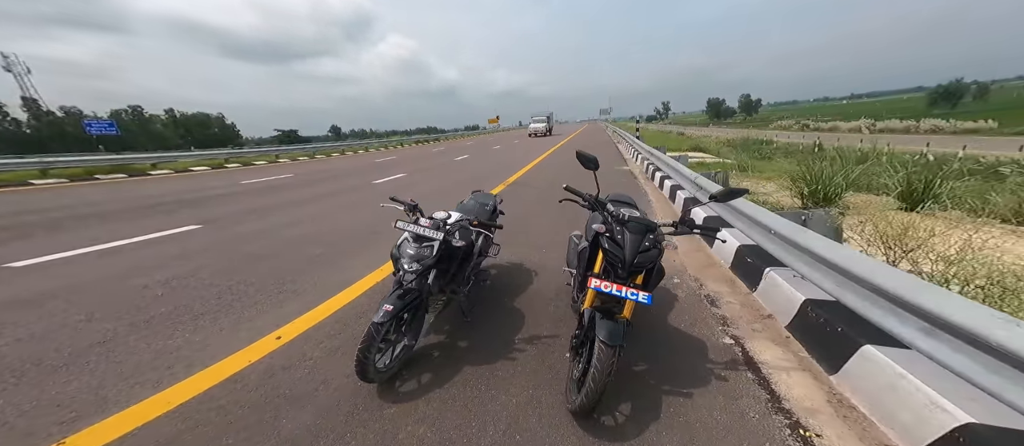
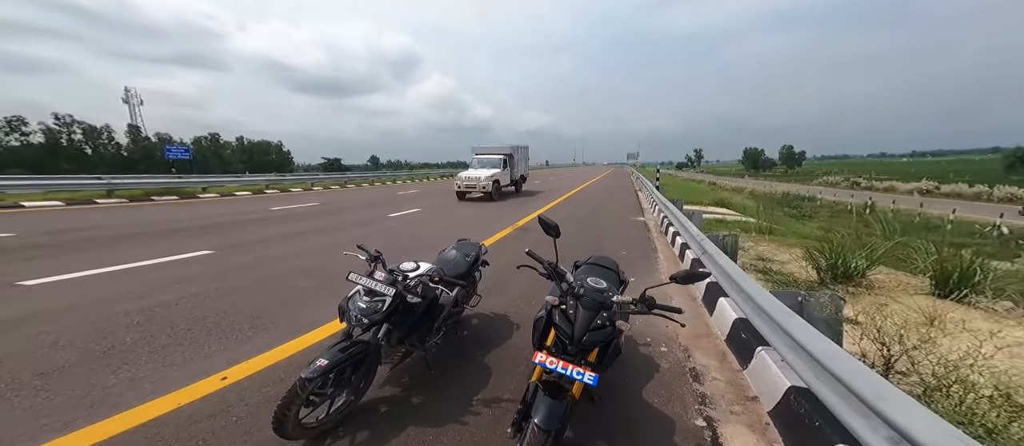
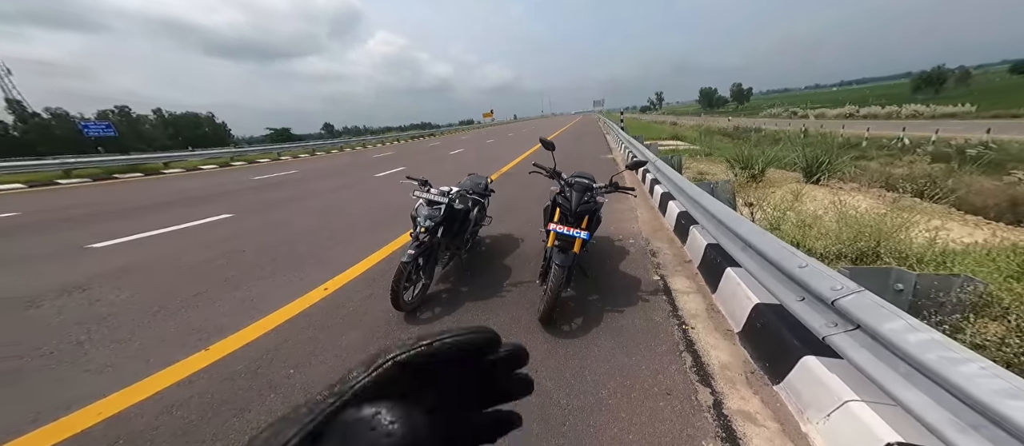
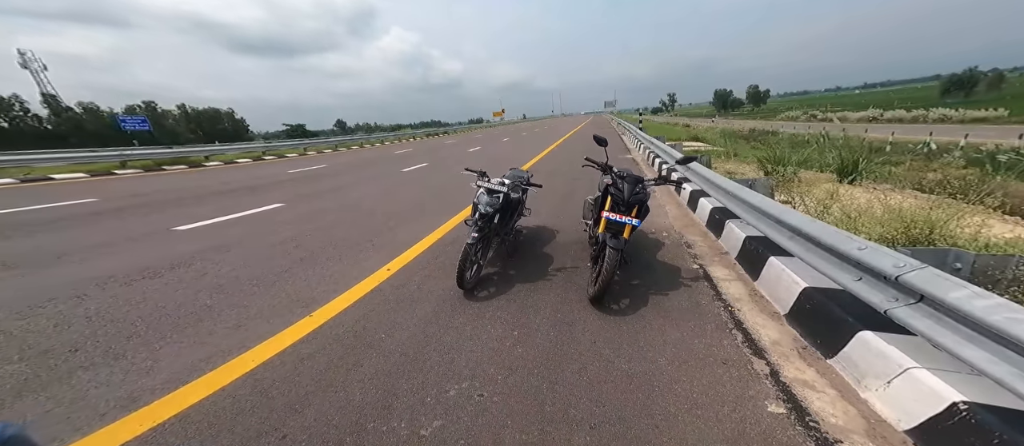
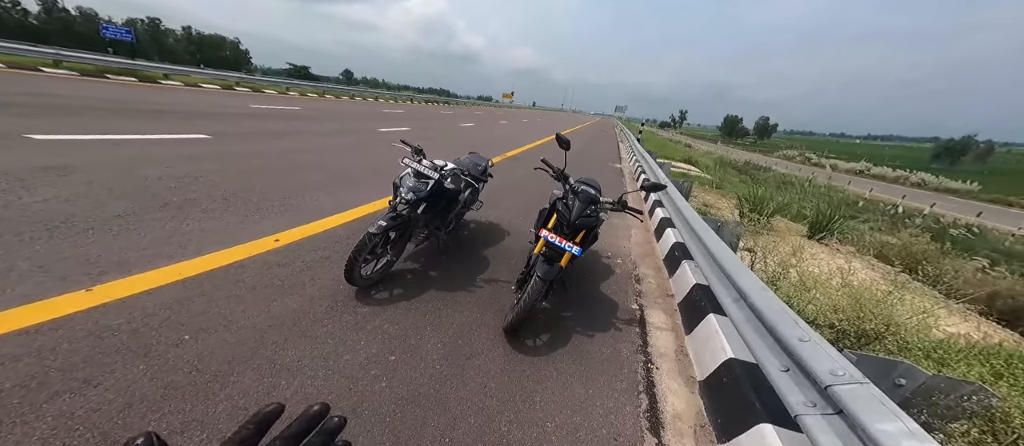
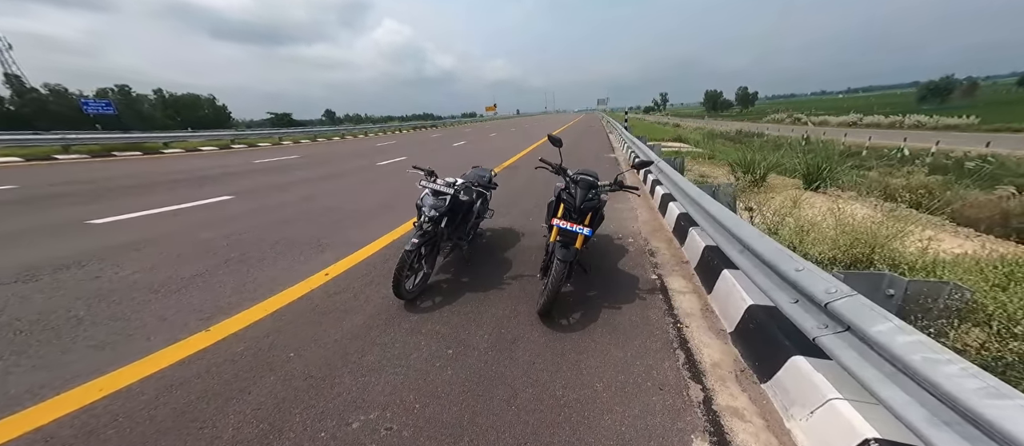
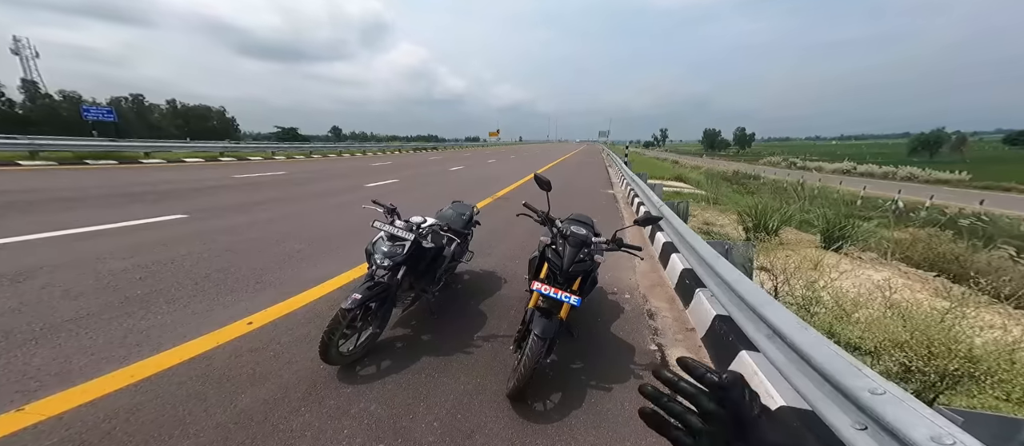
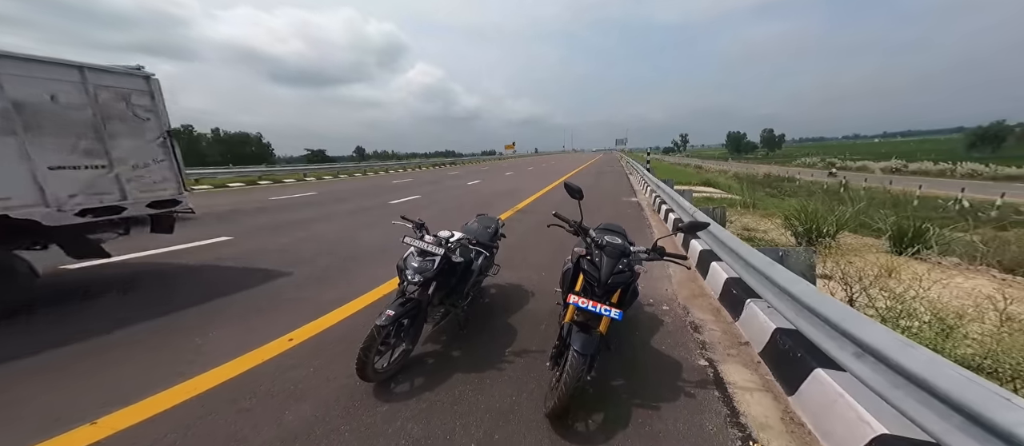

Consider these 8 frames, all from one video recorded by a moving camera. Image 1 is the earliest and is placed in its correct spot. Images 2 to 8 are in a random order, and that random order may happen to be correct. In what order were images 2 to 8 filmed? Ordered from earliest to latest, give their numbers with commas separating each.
2, 8, 3, 4, 6, 5, 7
